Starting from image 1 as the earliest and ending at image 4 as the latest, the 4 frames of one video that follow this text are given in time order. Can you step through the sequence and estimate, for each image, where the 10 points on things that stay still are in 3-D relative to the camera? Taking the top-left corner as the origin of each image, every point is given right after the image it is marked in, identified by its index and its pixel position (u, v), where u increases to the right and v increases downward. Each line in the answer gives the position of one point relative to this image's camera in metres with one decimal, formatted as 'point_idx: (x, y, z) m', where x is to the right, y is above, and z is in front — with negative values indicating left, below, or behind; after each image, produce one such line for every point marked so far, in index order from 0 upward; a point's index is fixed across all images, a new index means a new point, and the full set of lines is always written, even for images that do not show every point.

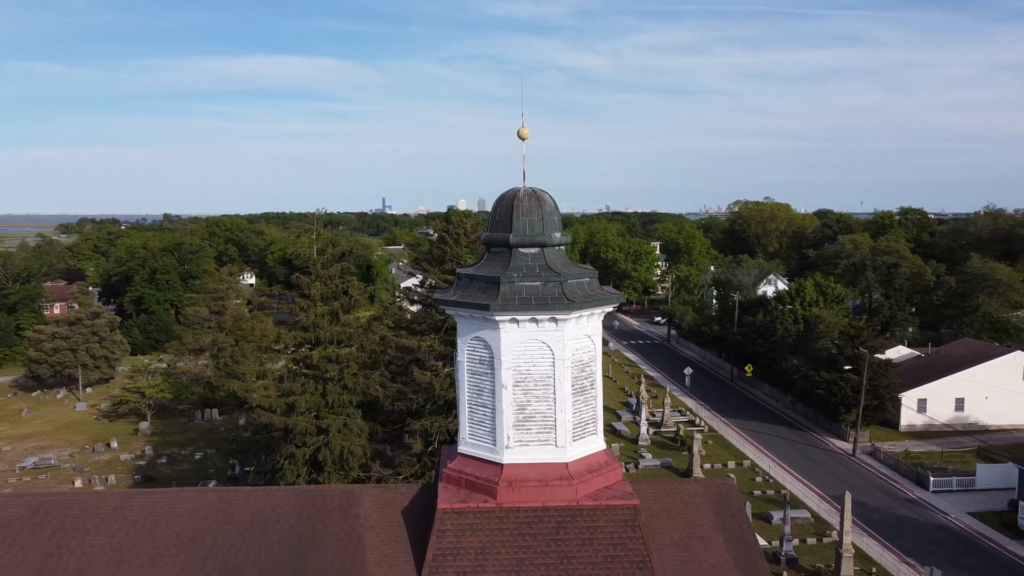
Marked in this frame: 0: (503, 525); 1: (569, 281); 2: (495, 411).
0: (-0.1, -3.0, +10.3) m
1: (+0.8, +0.1, +10.6) m
2: (-0.2, -1.6, +10.6) m
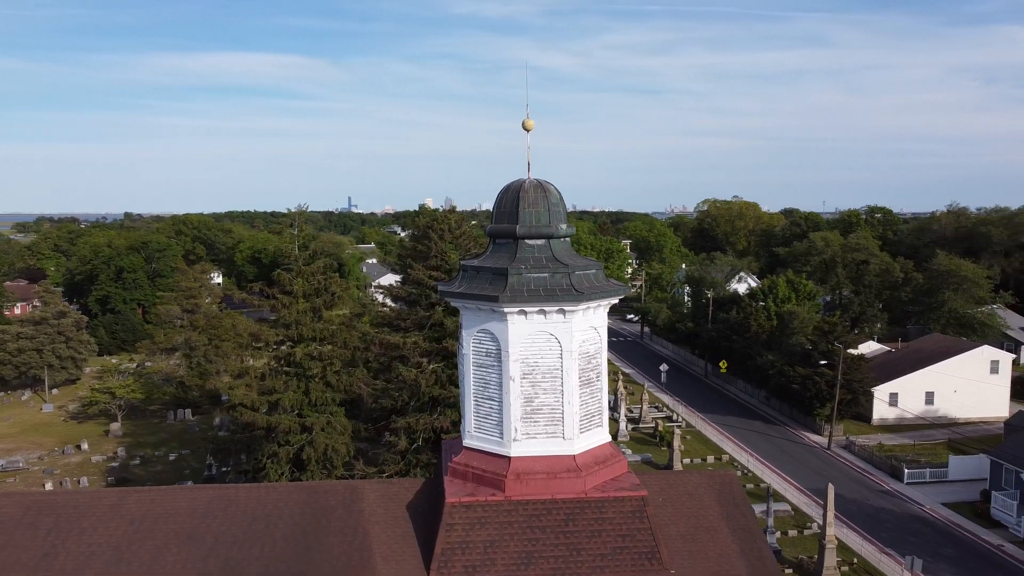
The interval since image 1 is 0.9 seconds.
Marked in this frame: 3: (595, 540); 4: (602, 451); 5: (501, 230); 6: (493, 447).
0: (0.0, -2.9, +10.2) m
1: (+0.9, +0.2, +10.5) m
2: (-0.1, -1.5, +10.5) m
3: (+1.1, -3.2, +10.2) m
4: (+1.2, -2.2, +11.0) m
5: (-0.2, +0.8, +10.8) m
6: (-0.3, -2.1, +10.7) m
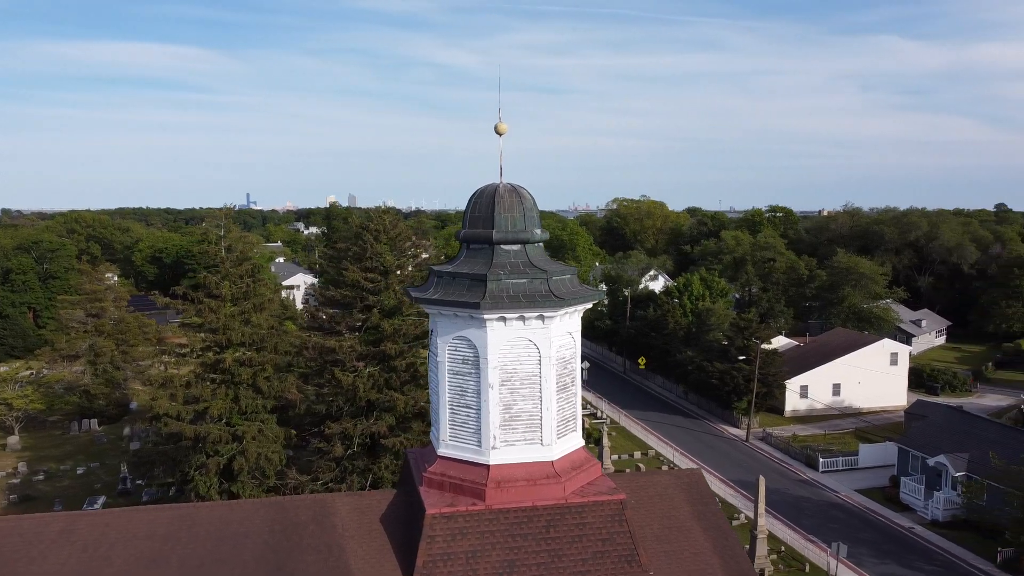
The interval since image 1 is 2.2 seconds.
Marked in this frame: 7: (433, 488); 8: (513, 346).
0: (-0.2, -3.0, +10.1) m
1: (+0.6, +0.1, +10.5) m
2: (-0.4, -1.6, +10.4) m
3: (+0.8, -3.3, +10.2) m
4: (+0.9, -2.3, +11.0) m
5: (-0.5, +0.7, +10.6) m
6: (-0.5, -2.2, +10.5) m
7: (-1.0, -2.6, +10.6) m
8: (0.0, -0.7, +10.3) m
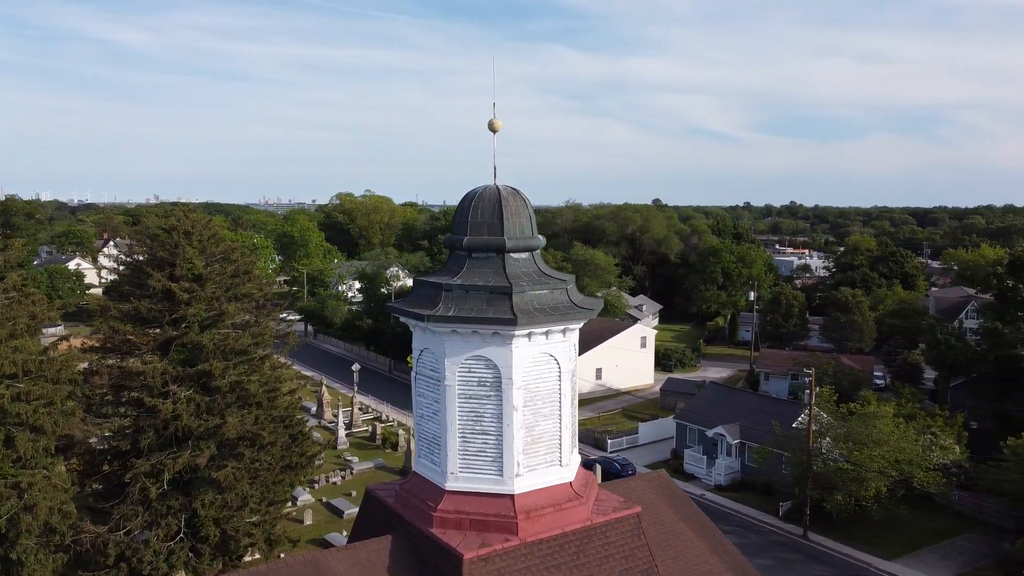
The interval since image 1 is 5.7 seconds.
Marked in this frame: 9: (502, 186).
0: (+0.2, -3.2, +9.2) m
1: (+0.7, 0.0, +9.9) m
2: (-0.1, -1.7, +9.4) m
3: (+1.2, -3.4, +9.7) m
4: (+0.9, -2.4, +10.5) m
5: (-0.3, +0.5, +9.6) m
6: (-0.3, -2.4, +9.5) m
7: (-0.7, -2.8, +9.4) m
8: (+0.3, -0.9, +9.5) m
9: (-0.1, +1.2, +9.8) m
